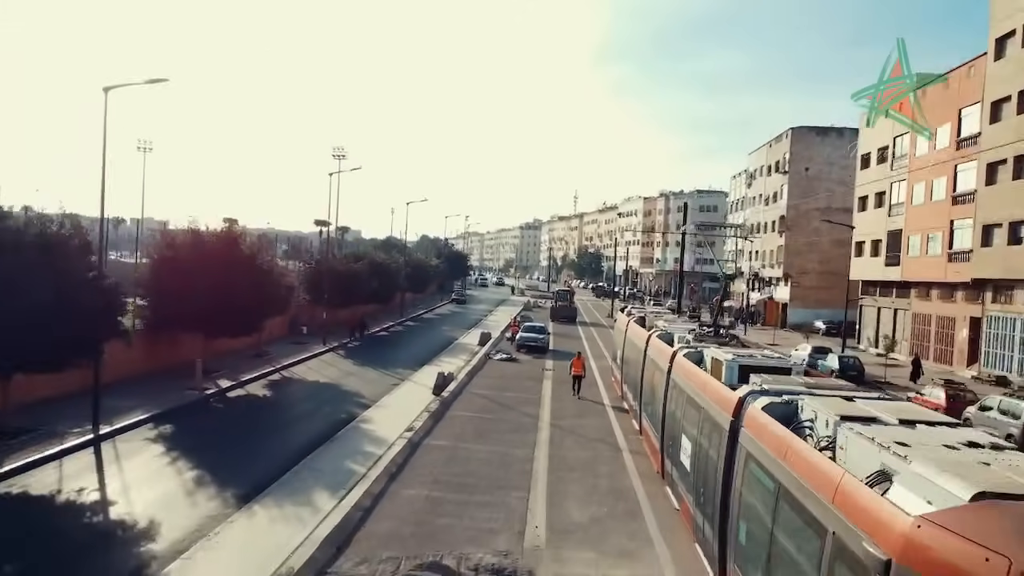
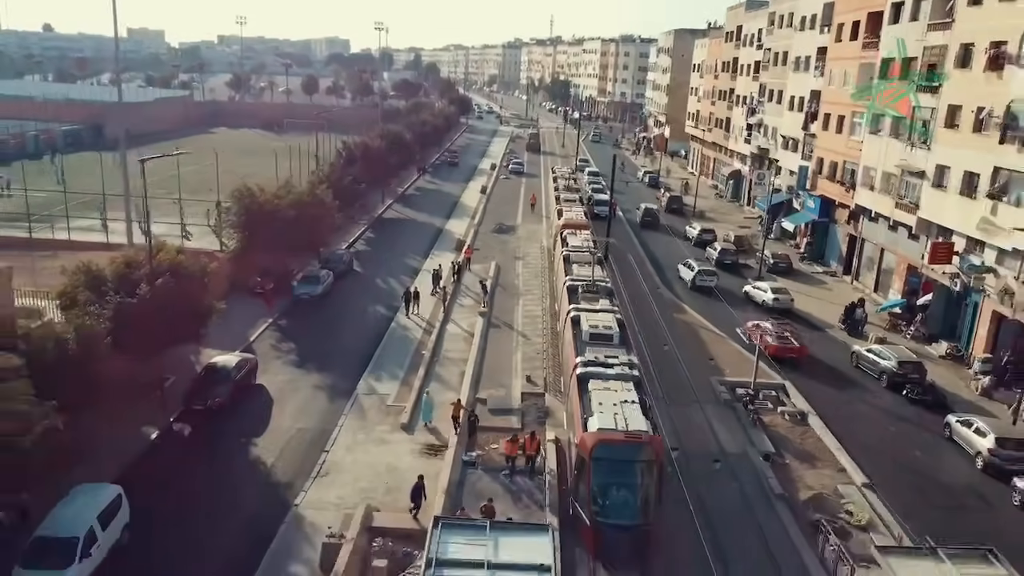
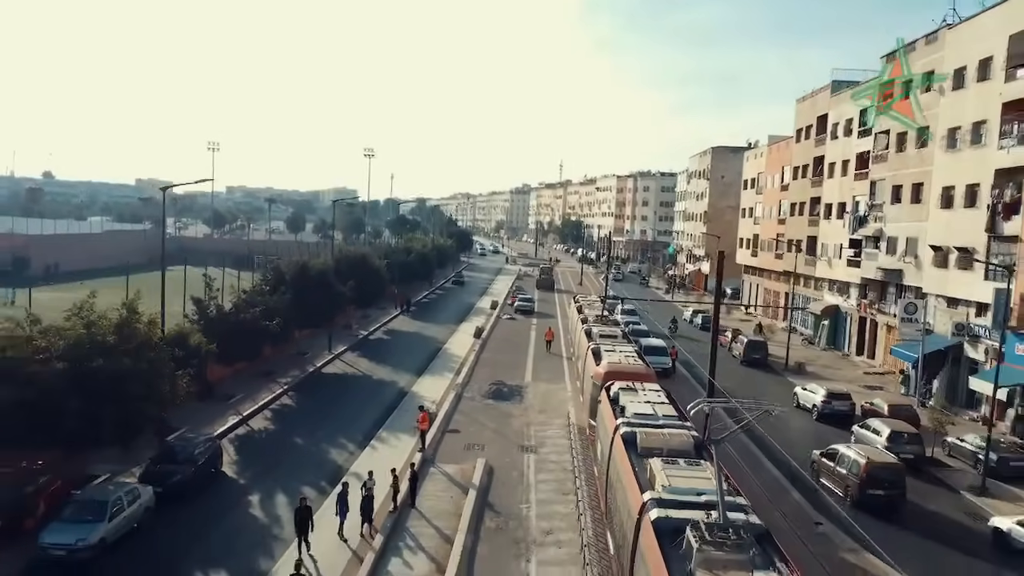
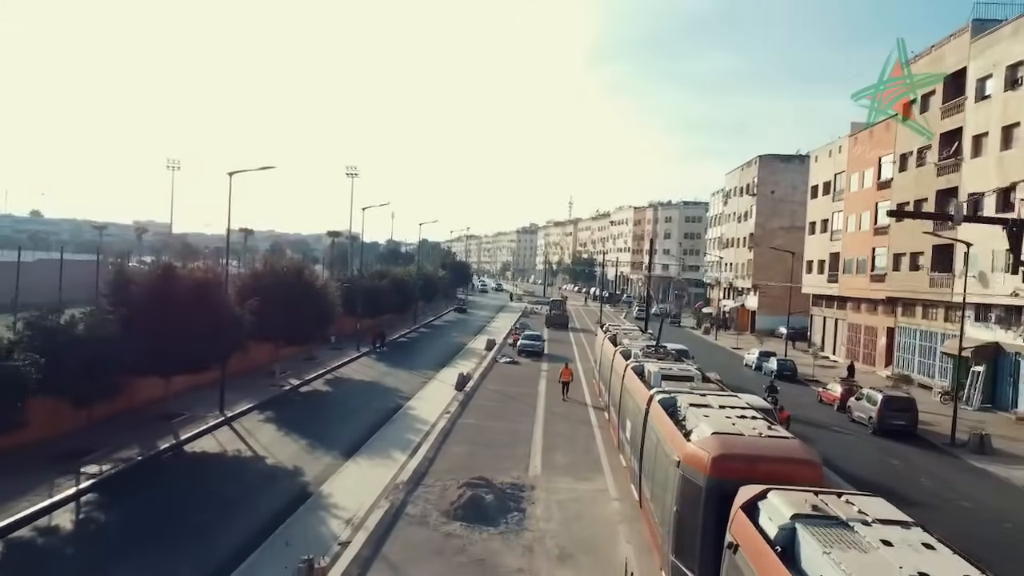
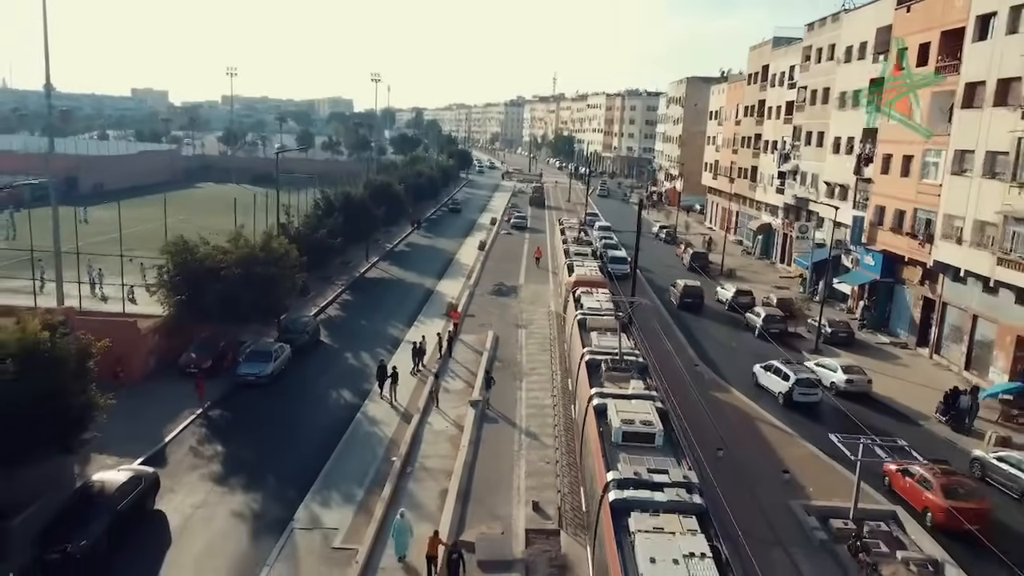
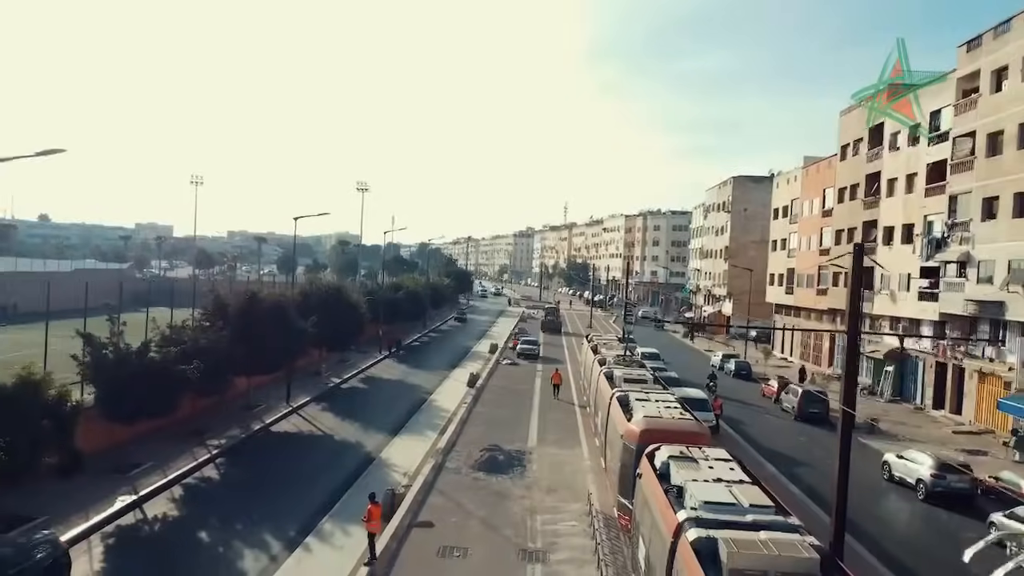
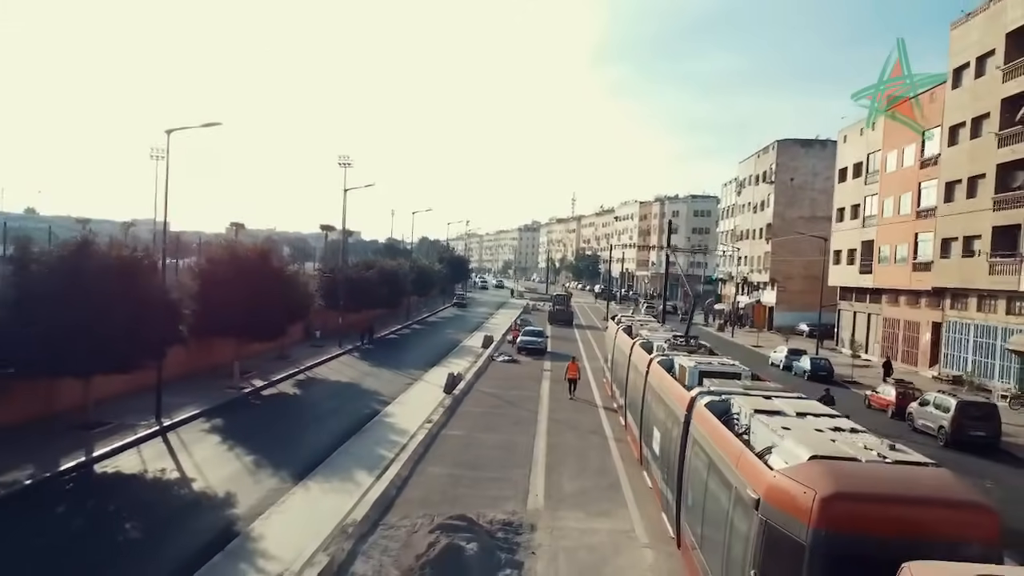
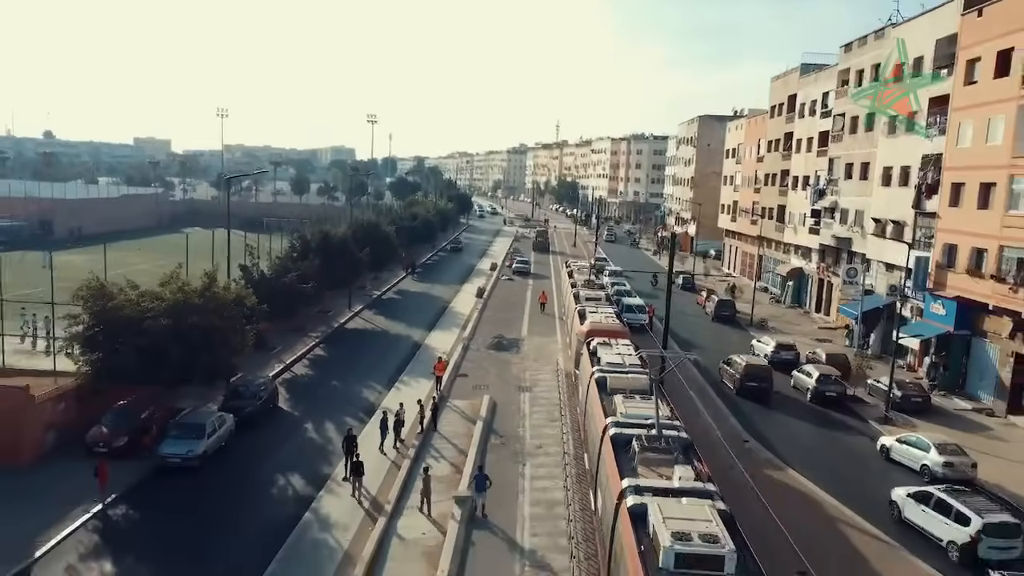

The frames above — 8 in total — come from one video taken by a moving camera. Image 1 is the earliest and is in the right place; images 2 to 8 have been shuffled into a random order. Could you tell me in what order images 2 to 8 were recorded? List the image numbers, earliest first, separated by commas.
7, 4, 6, 3, 8, 5, 2
